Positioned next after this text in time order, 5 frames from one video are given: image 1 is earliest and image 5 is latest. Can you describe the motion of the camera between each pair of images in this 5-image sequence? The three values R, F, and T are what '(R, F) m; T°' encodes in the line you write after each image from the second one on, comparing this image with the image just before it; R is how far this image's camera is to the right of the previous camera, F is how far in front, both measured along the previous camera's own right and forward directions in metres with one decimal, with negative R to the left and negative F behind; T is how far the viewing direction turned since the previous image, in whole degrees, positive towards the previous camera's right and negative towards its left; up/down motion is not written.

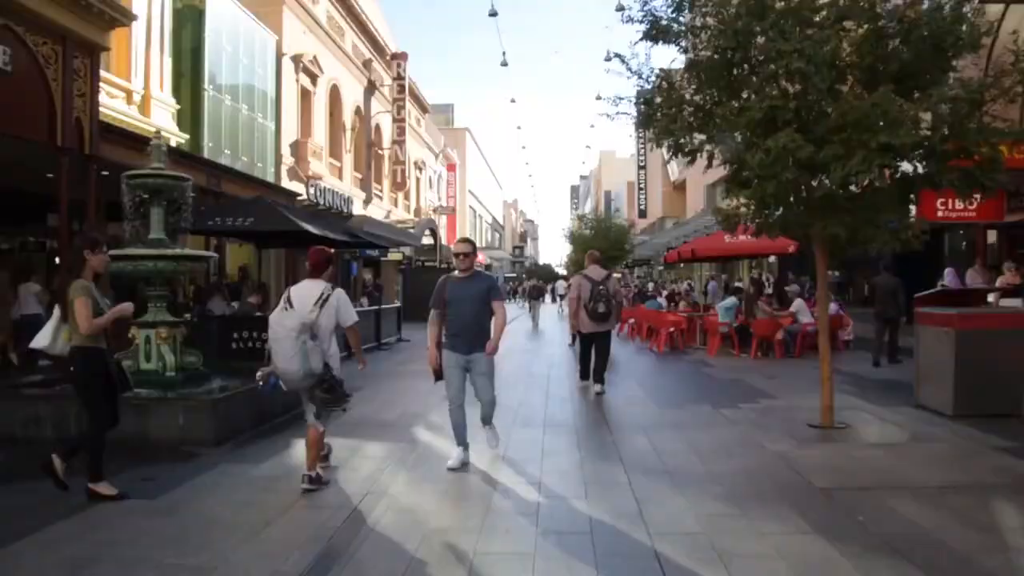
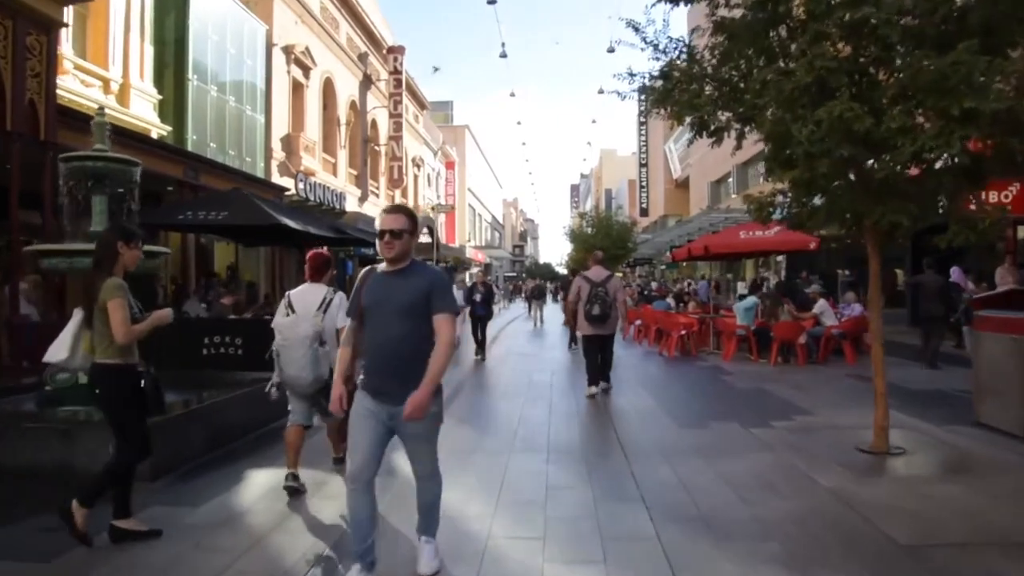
(0.0, +1.3) m; 0°
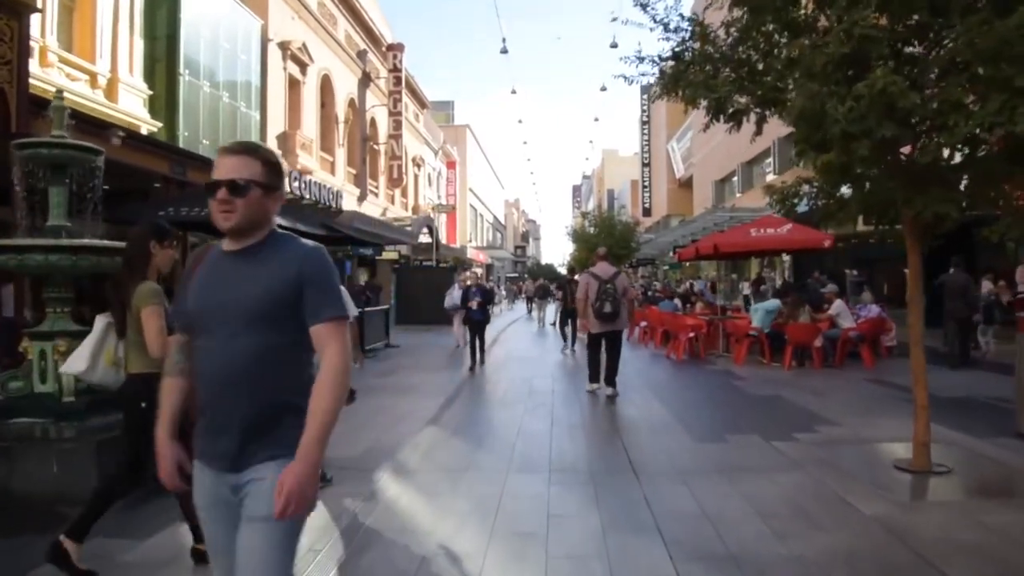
(0.0, +0.8) m; 0°
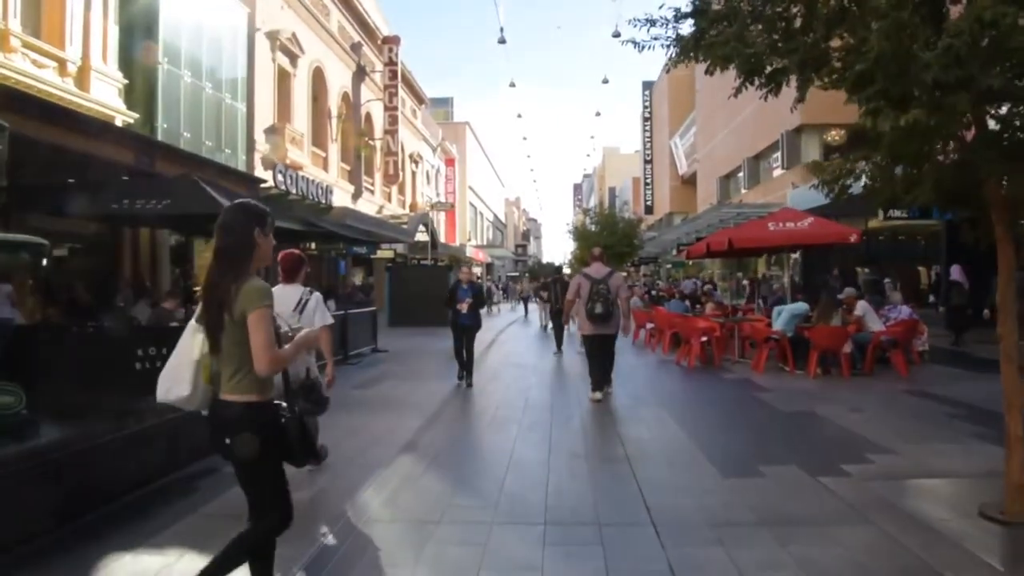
(+0.1, +1.4) m; 0°
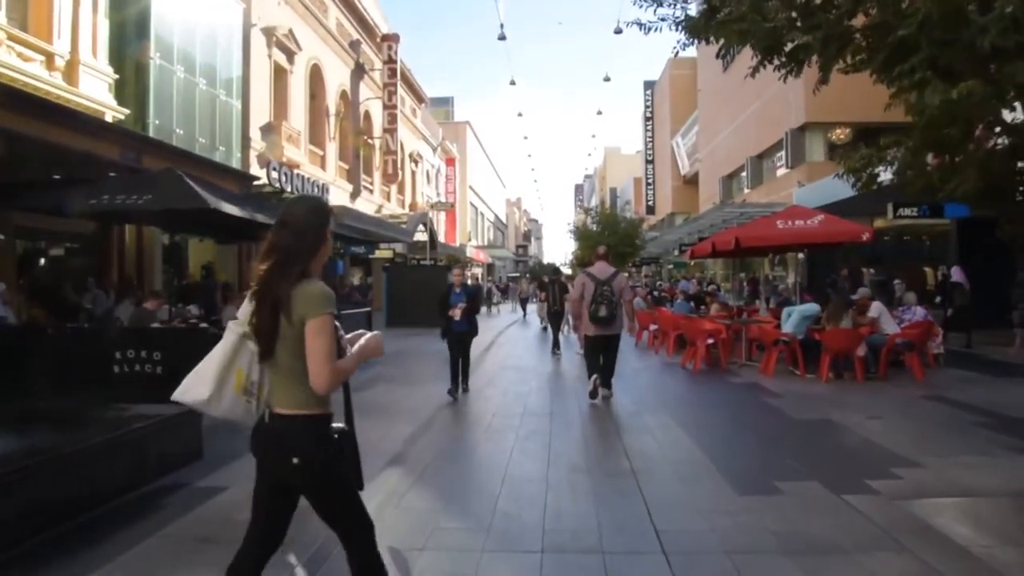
(0.0, +0.6) m; 0°
